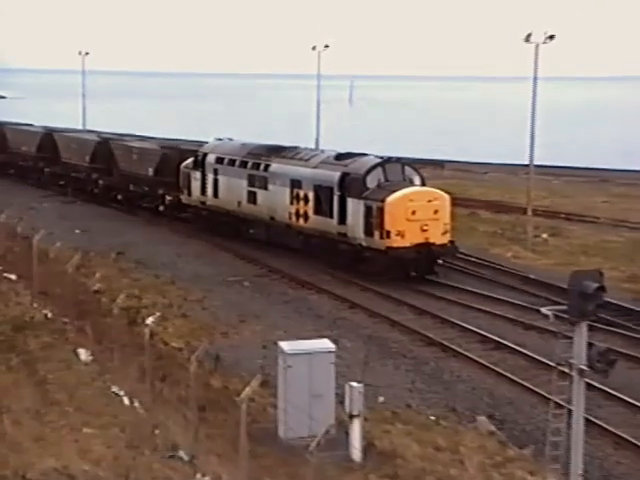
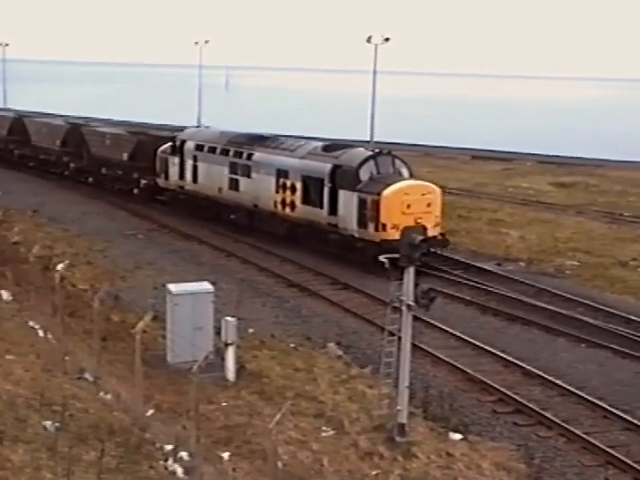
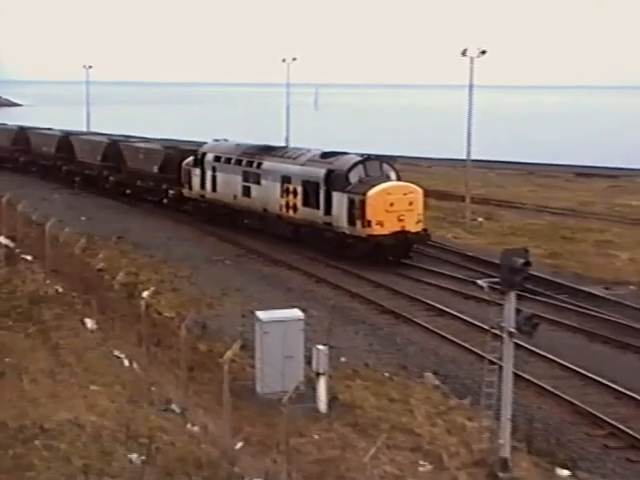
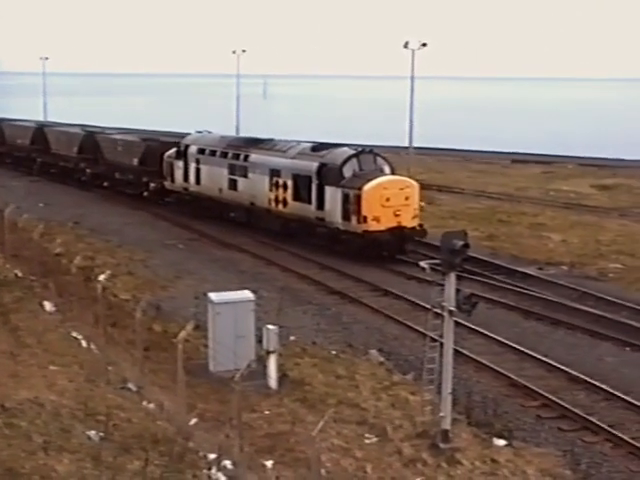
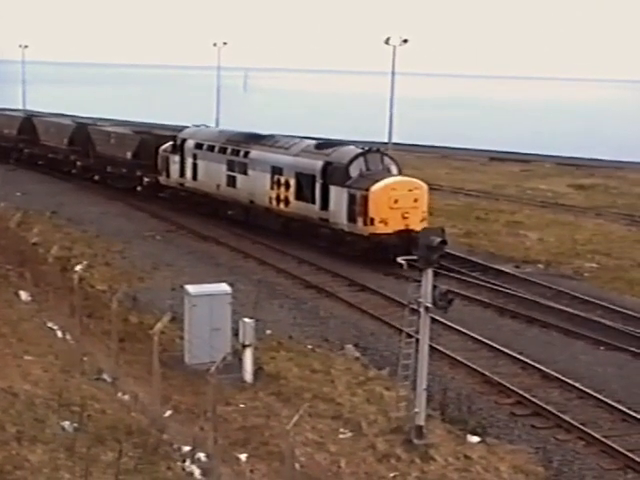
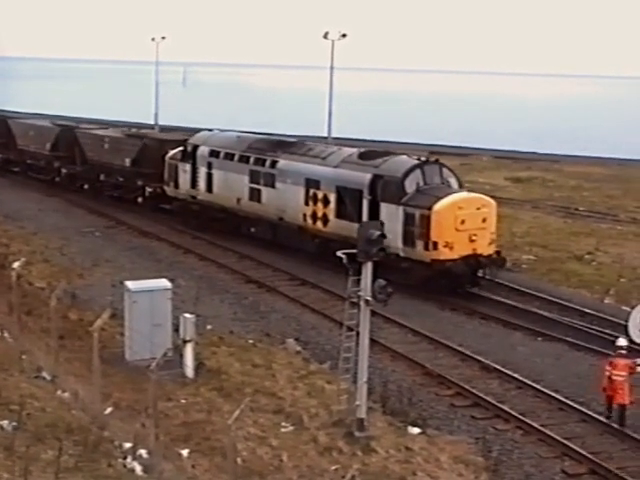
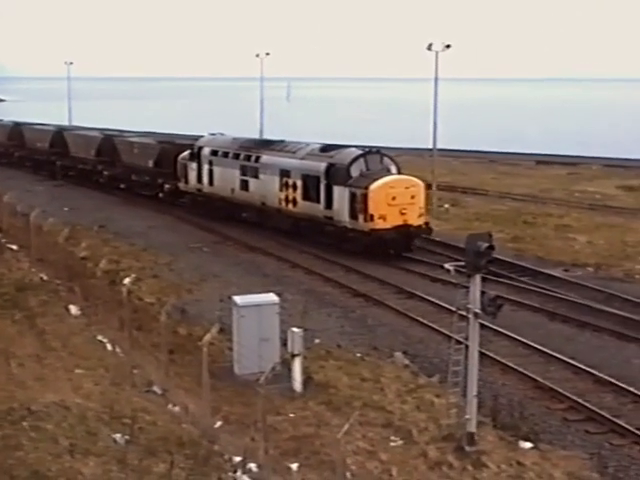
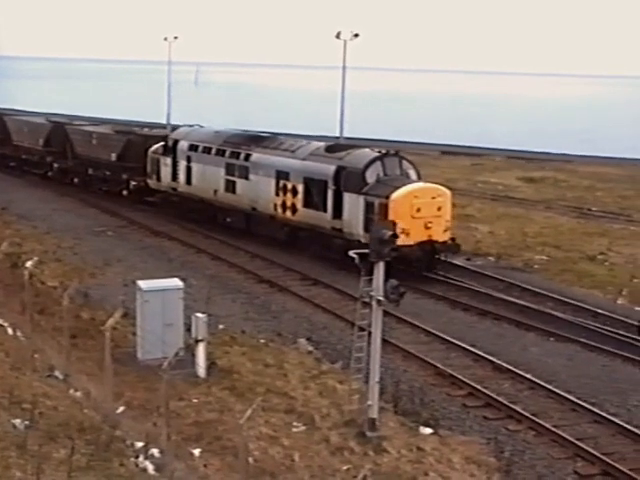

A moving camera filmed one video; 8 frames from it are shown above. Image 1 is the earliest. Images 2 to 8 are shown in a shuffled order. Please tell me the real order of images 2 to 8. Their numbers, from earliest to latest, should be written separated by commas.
3, 7, 4, 5, 2, 8, 6
